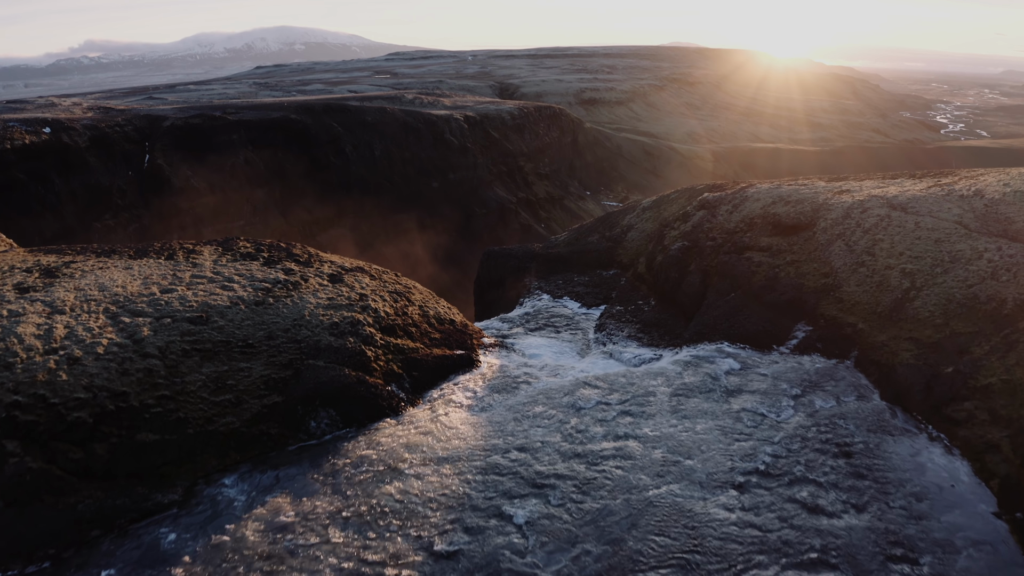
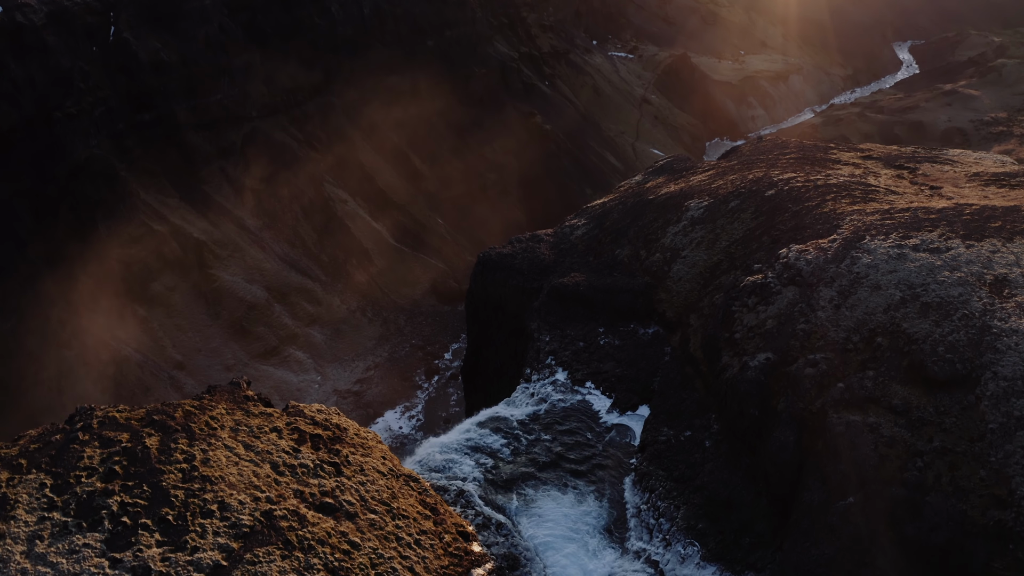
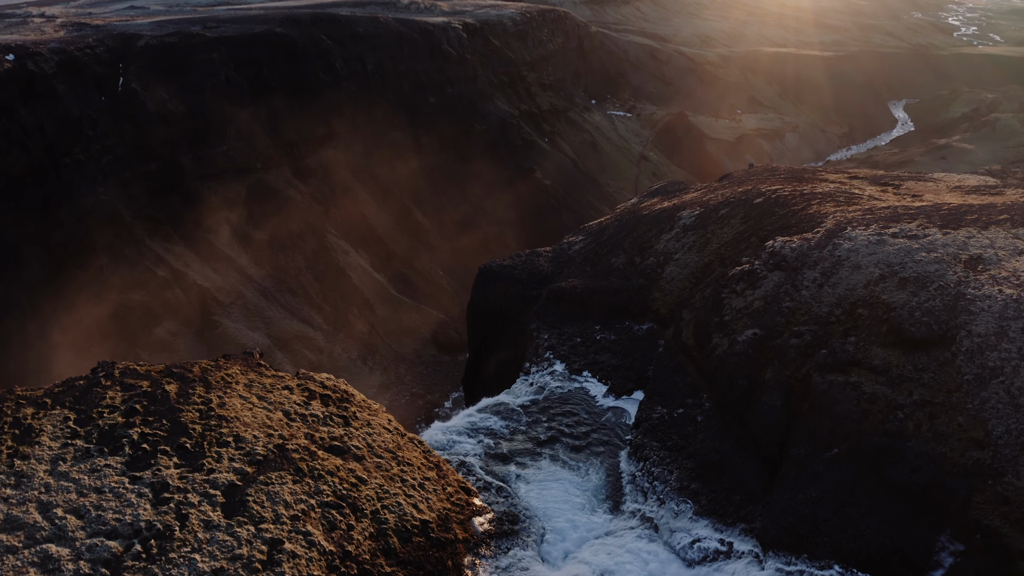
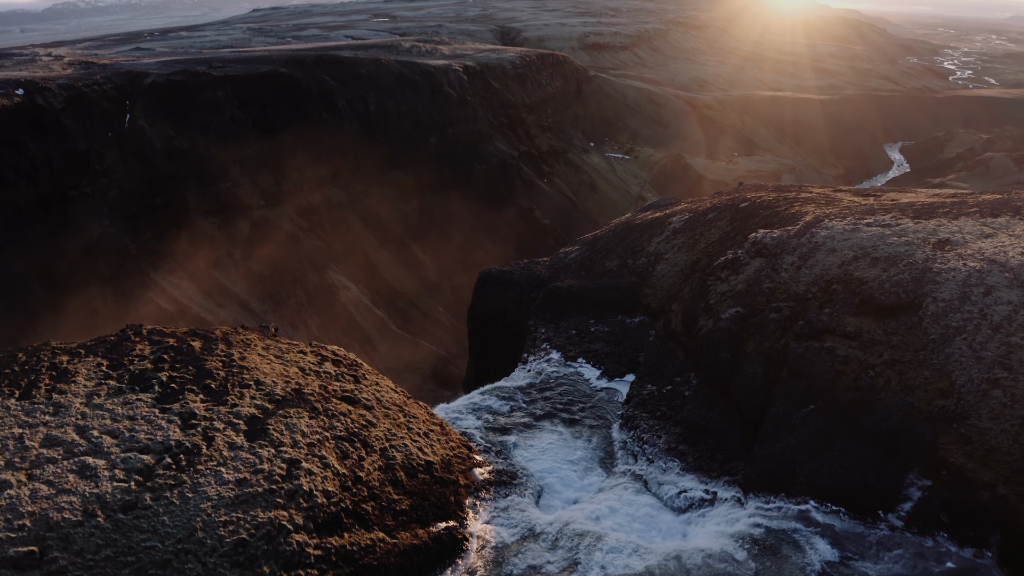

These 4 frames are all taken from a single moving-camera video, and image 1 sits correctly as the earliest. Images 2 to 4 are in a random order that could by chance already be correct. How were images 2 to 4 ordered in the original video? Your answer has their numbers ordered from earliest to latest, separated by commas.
4, 3, 2
